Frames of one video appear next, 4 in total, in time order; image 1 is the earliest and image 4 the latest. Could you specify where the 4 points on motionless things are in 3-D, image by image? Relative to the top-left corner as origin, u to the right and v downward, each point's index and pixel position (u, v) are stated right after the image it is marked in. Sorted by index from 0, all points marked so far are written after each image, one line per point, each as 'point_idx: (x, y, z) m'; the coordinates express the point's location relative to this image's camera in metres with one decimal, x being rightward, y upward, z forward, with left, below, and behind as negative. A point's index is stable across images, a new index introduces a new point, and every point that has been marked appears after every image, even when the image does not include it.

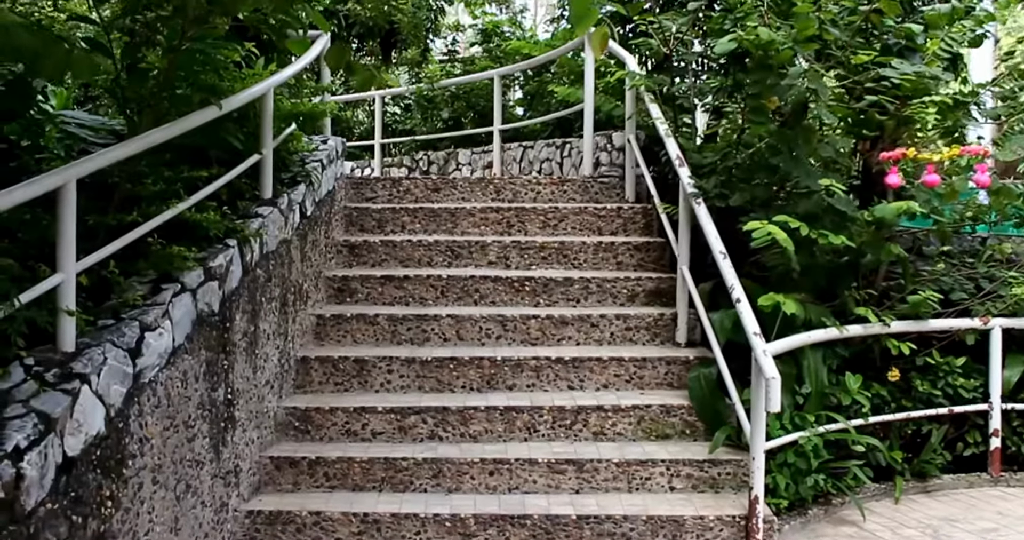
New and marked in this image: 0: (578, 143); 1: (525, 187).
0: (+0.2, +0.5, +4.5) m
1: (0.0, +0.3, +4.1) m
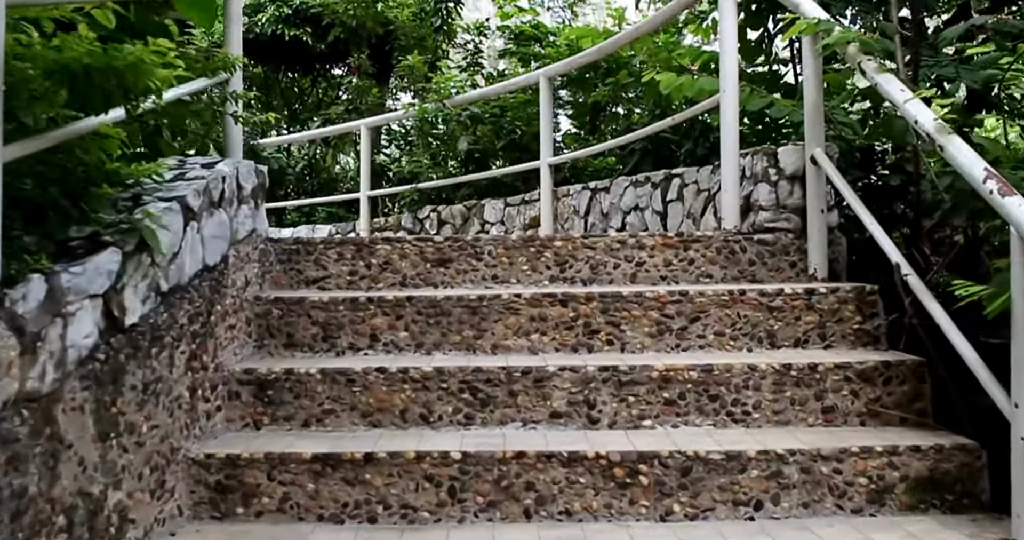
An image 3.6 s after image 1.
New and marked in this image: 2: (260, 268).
0: (+0.4, +0.2, +2.5) m
1: (+0.2, 0.0, +2.1) m
2: (-0.4, 0.0, +2.0) m
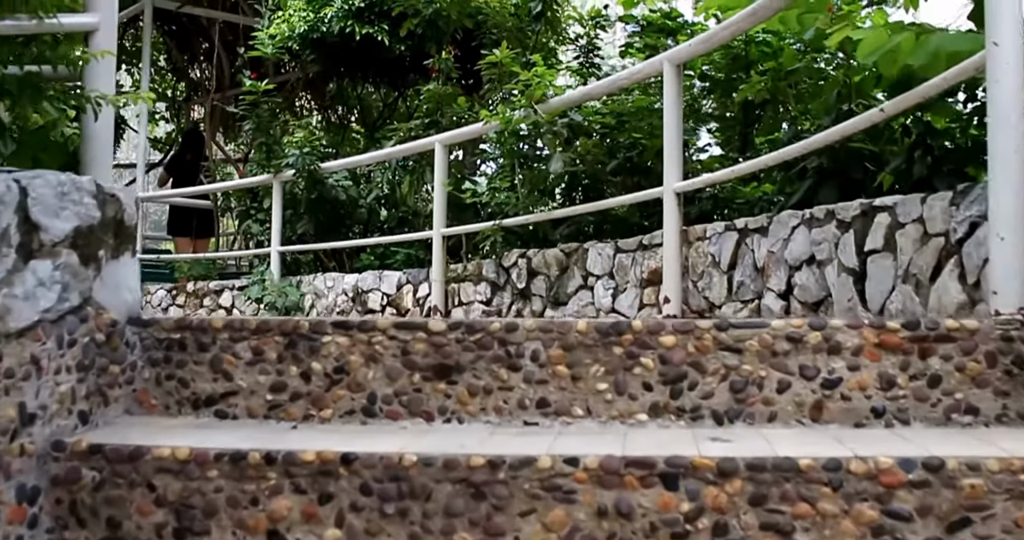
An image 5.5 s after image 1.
0: (+0.5, +0.1, +1.4) m
1: (+0.2, -0.1, +1.1) m
2: (-0.4, -0.1, +1.1) m
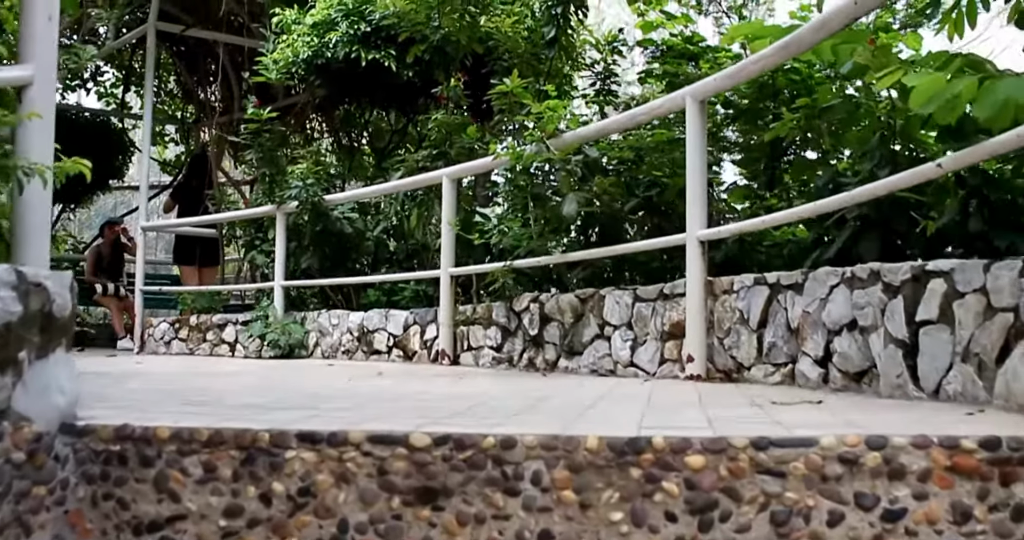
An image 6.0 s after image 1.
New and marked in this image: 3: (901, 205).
0: (+0.5, 0.0, +1.3) m
1: (+0.2, -0.2, +0.9) m
2: (-0.4, -0.2, +0.9) m
3: (+0.5, +0.1, +1.7) m
